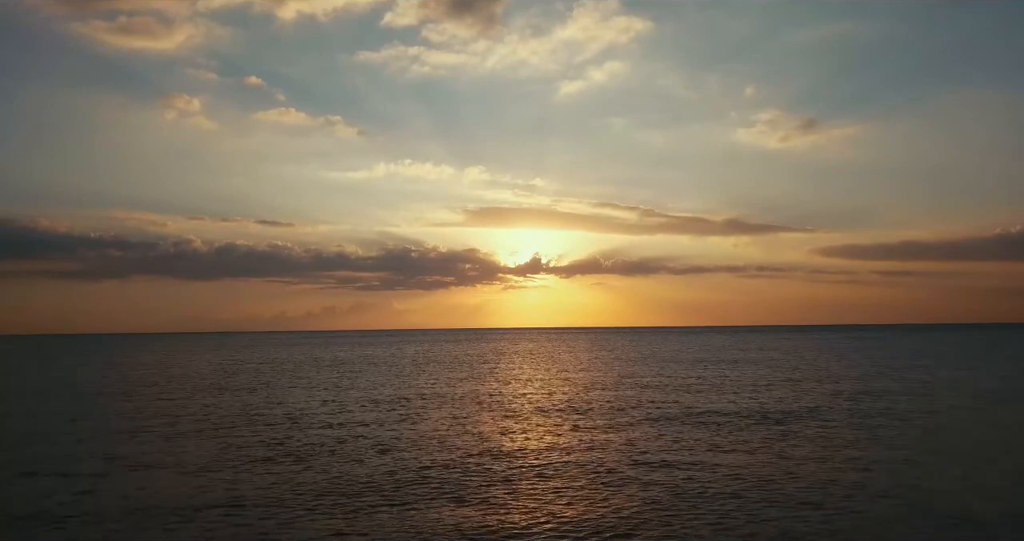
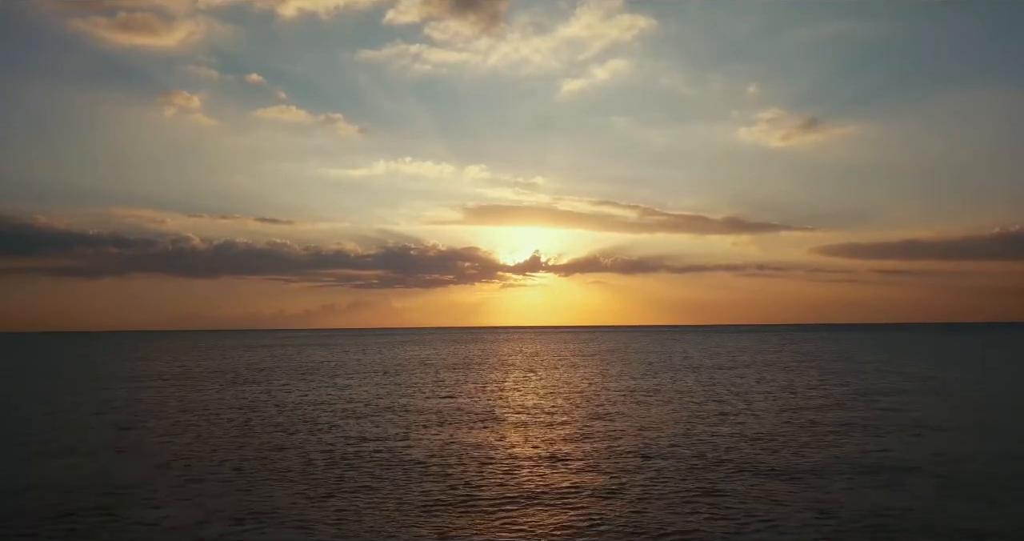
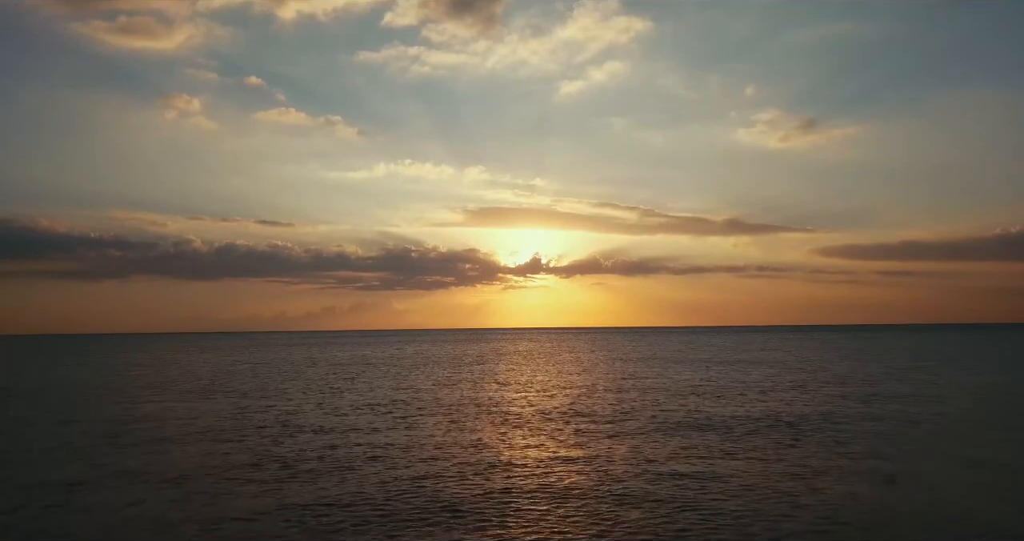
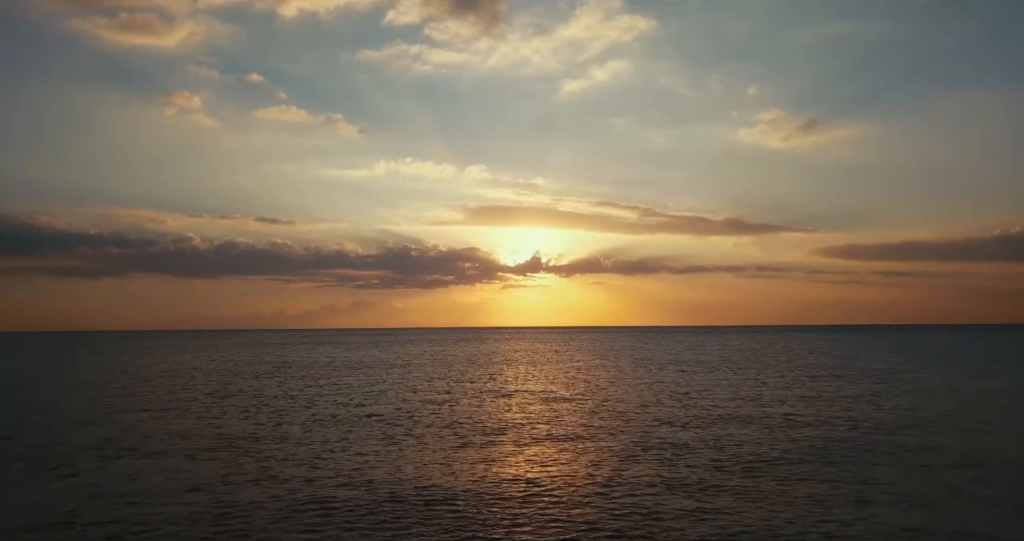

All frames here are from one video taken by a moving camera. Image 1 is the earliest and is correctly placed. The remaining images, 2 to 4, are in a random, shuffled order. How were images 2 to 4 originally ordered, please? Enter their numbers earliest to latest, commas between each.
3, 4, 2
